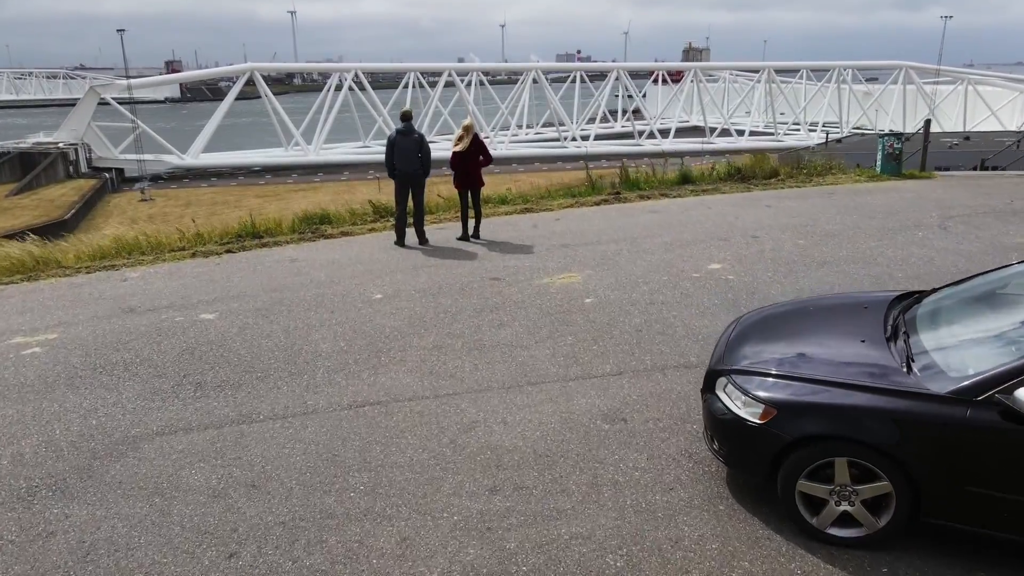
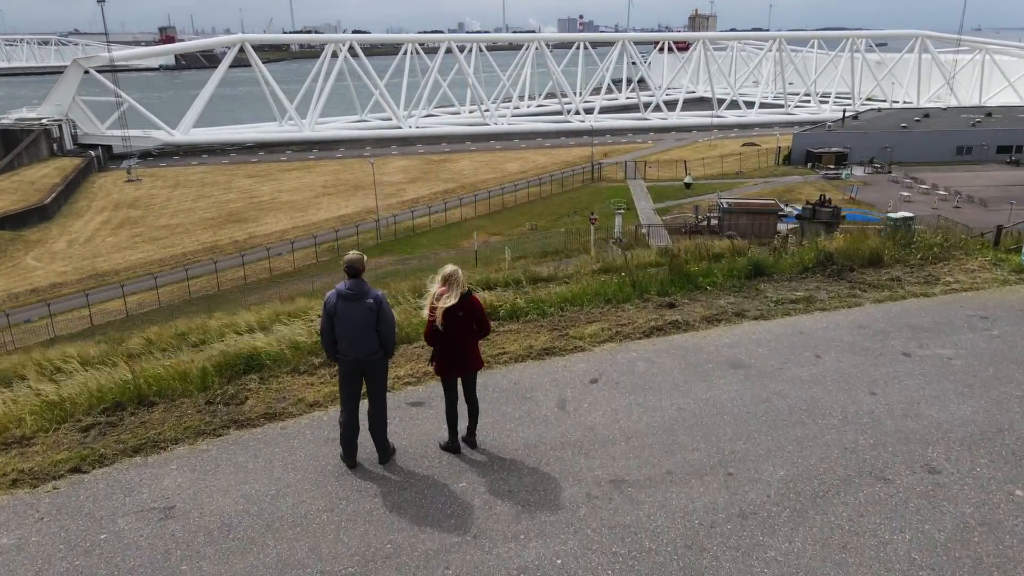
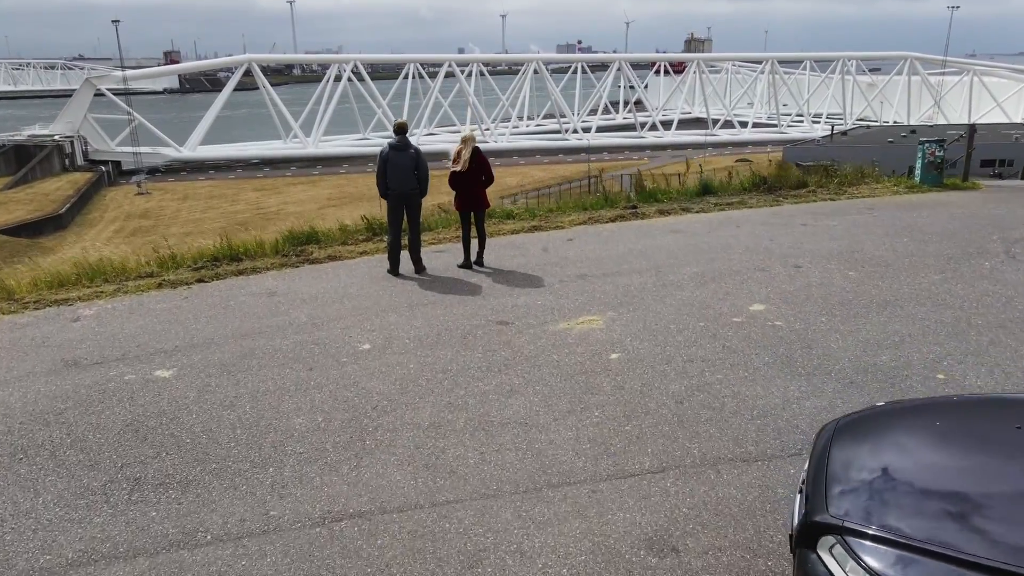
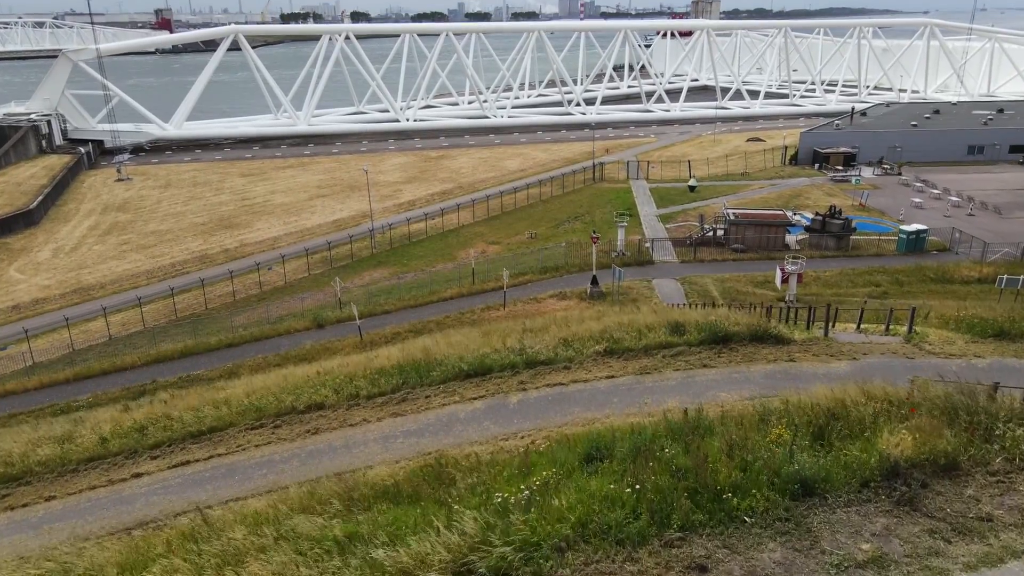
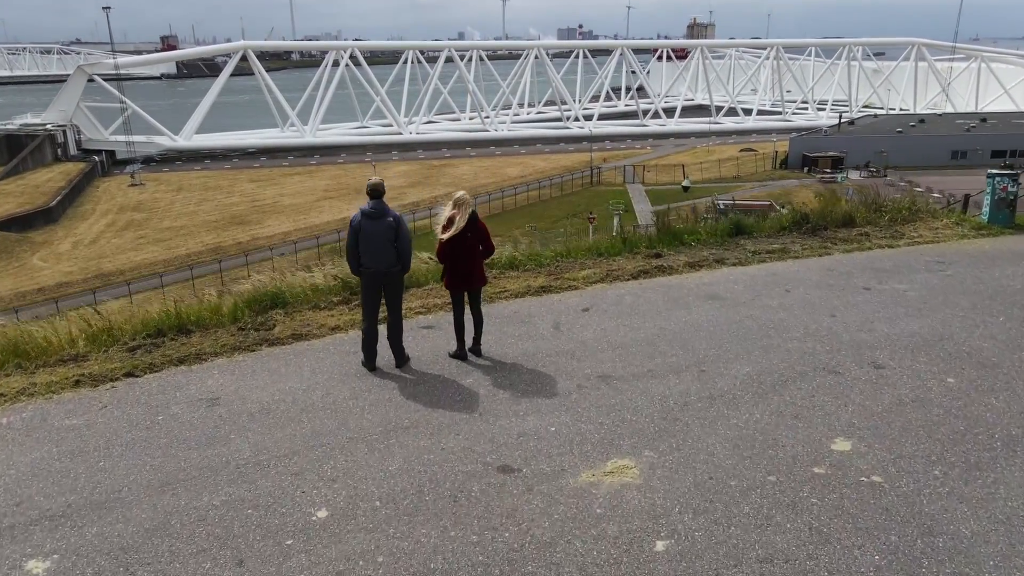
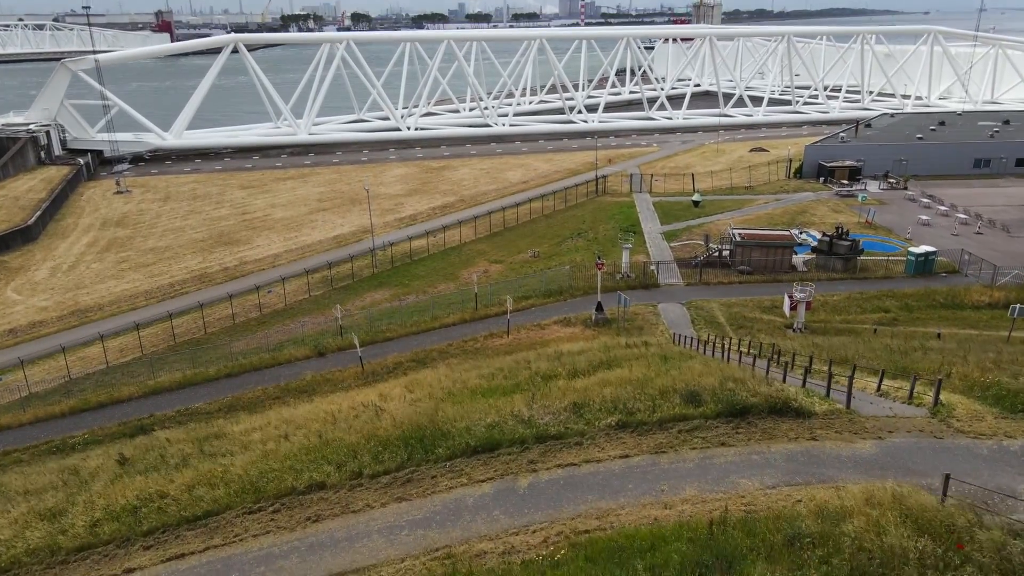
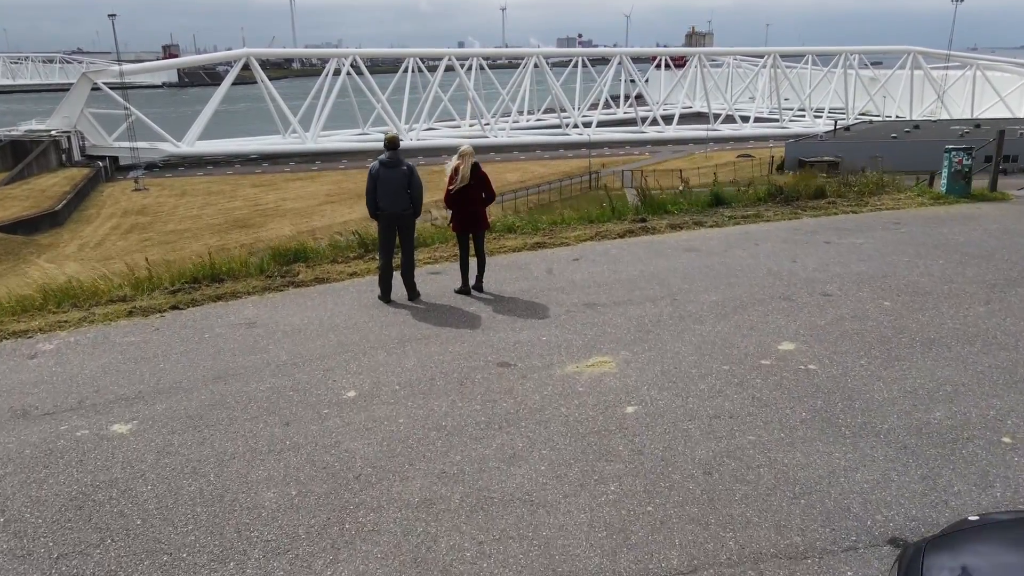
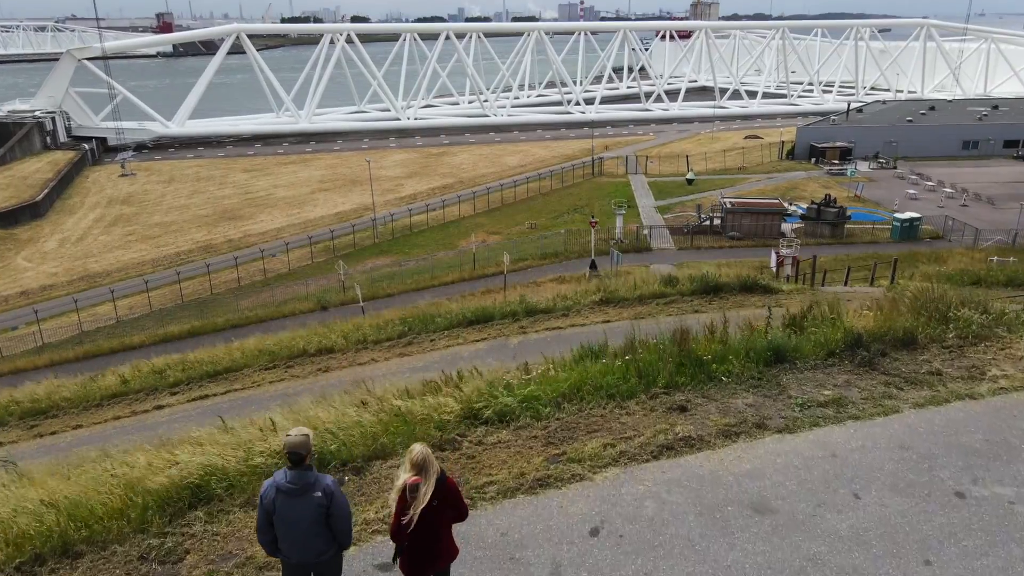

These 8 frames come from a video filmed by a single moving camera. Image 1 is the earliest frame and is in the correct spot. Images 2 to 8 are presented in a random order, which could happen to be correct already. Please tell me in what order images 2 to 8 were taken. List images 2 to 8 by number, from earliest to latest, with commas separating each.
3, 7, 5, 2, 8, 4, 6
